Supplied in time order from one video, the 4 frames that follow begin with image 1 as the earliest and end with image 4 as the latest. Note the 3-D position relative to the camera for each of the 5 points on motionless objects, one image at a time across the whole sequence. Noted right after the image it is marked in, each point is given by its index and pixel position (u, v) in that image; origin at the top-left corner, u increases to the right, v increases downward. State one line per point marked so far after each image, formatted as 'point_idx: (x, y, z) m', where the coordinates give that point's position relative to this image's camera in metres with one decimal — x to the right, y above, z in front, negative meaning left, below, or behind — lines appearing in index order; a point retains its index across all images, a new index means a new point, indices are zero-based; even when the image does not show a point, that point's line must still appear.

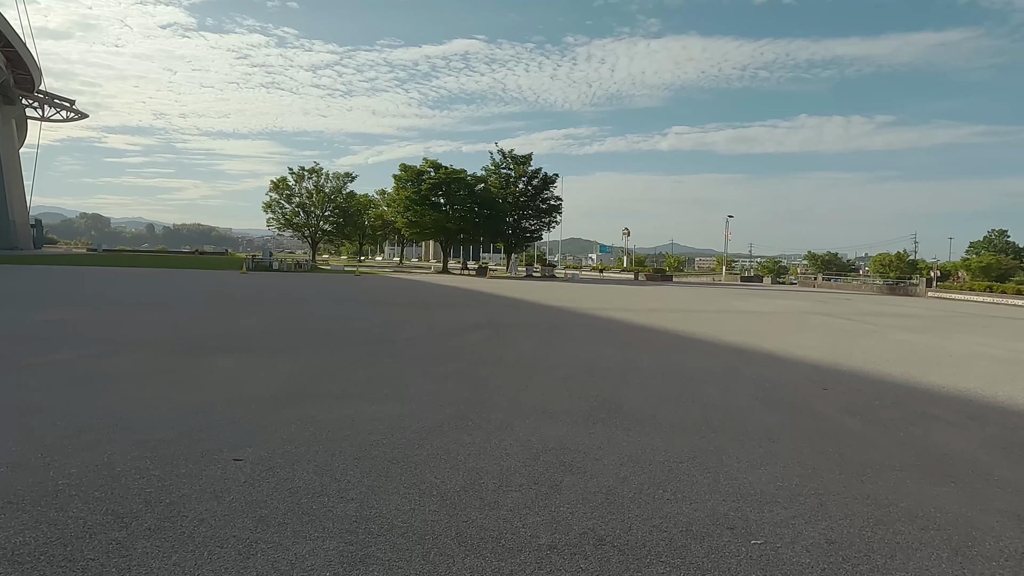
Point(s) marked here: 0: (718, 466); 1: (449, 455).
0: (+1.3, -1.1, +4.1) m
1: (-0.4, -1.0, +4.1) m
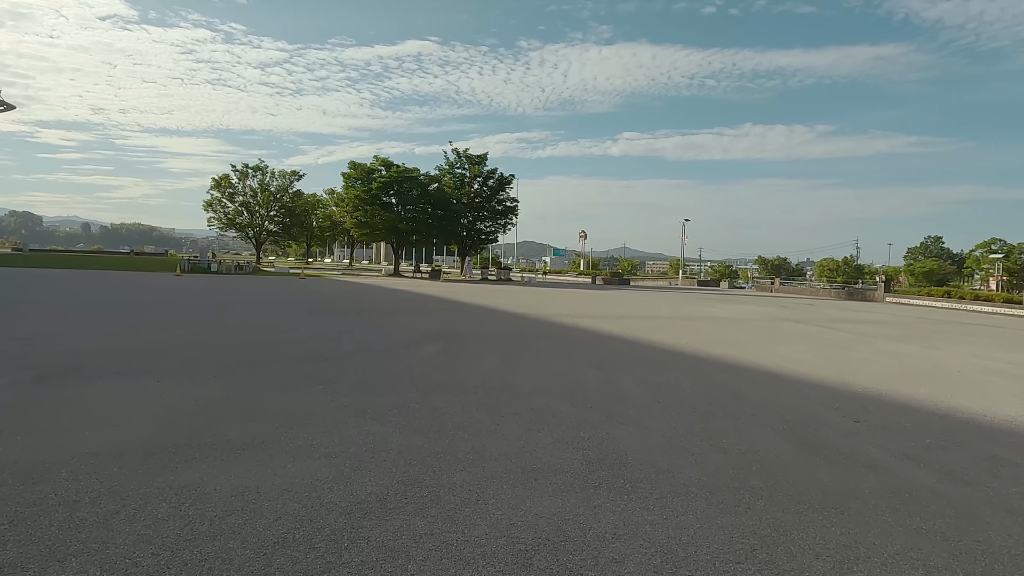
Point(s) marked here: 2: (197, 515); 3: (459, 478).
0: (+1.2, -1.2, +2.8) m
1: (-0.5, -1.1, +2.7) m
2: (-1.5, -1.1, +3.1) m
3: (-0.3, -1.1, +3.8) m
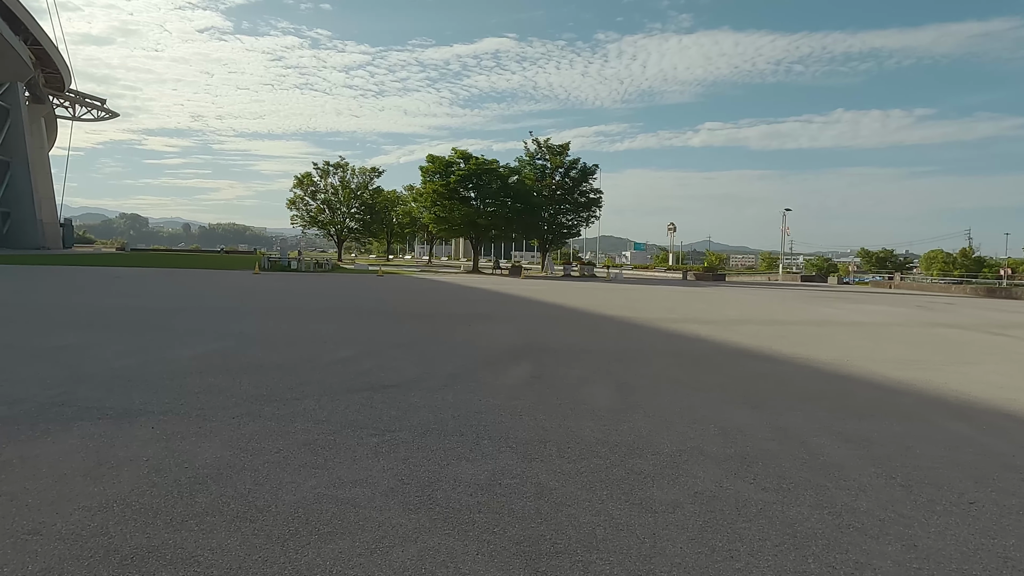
0: (+1.6, -1.3, +0.6) m
1: (0.0, -1.2, +0.7) m
2: (-0.9, -1.1, +1.2) m
3: (+0.3, -1.1, +1.7) m
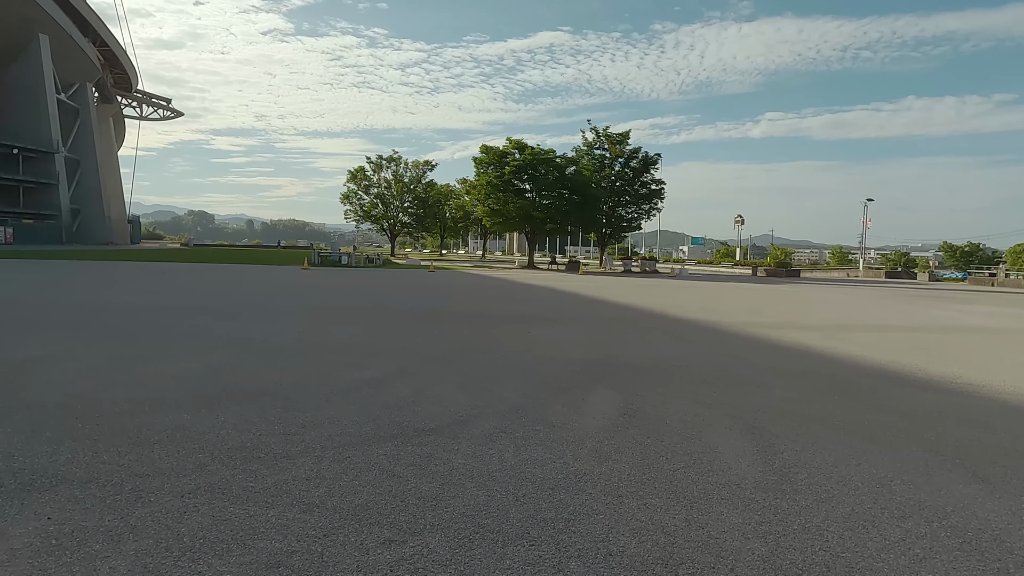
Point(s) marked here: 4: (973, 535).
0: (+1.7, -1.3, -1.4) m
1: (+0.1, -1.3, -1.1) m
2: (-0.8, -1.2, -0.5) m
3: (+0.5, -1.2, -0.1) m
4: (+2.0, -1.1, +2.9) m
